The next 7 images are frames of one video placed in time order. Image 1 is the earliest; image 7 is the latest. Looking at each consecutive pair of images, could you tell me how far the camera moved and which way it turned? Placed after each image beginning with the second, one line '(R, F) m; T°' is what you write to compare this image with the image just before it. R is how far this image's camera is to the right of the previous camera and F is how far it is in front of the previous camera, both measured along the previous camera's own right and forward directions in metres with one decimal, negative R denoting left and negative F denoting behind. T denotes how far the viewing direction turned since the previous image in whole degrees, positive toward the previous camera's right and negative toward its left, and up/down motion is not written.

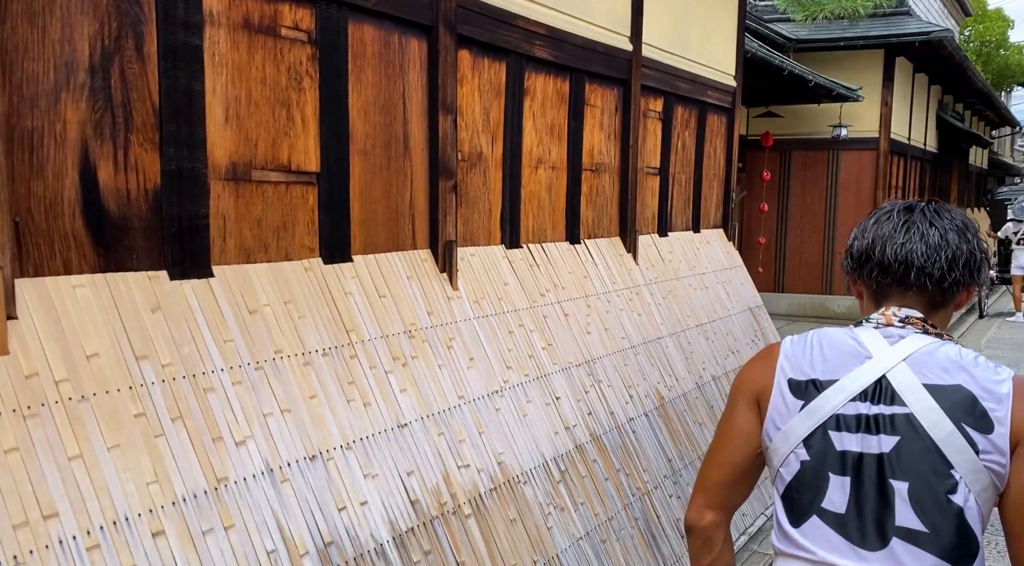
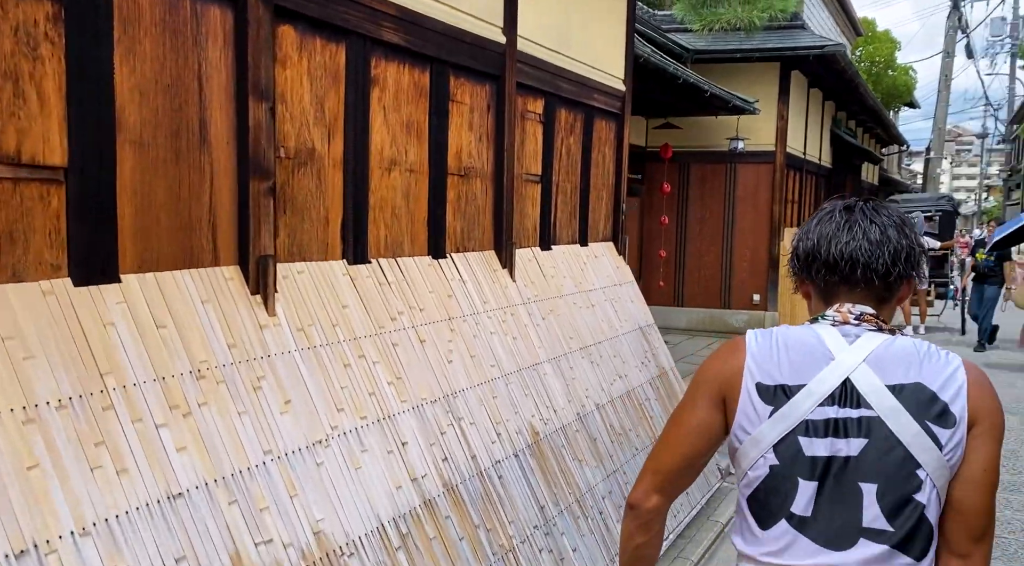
(+0.3, +0.5) m; +6°
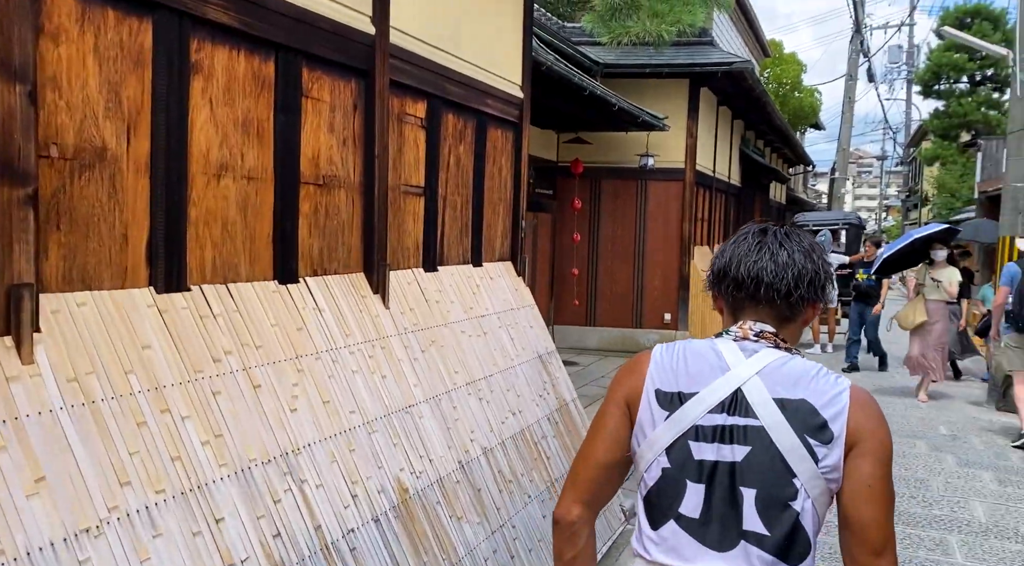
(+0.2, +0.5) m; +5°
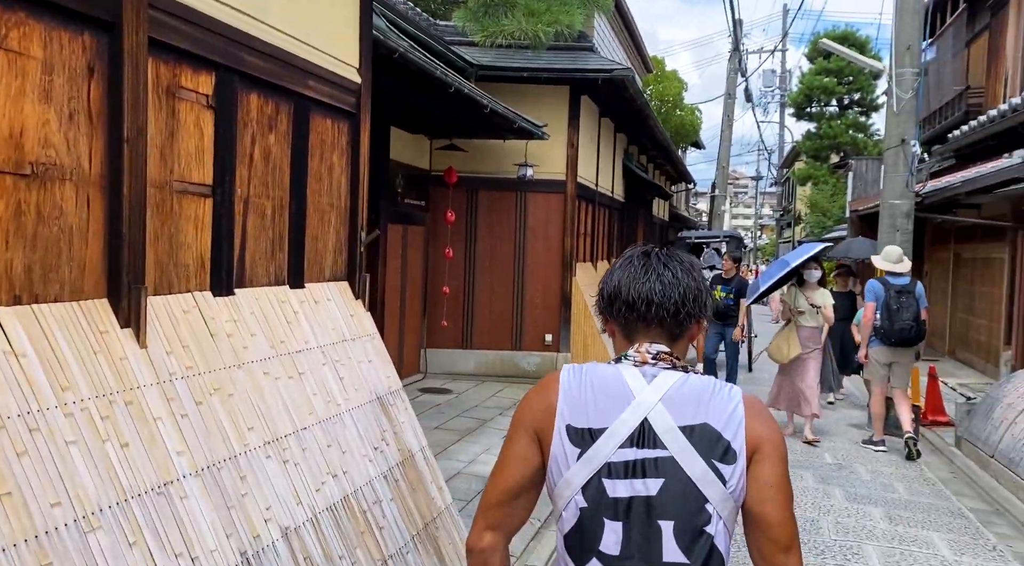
(+0.3, +0.8) m; +8°
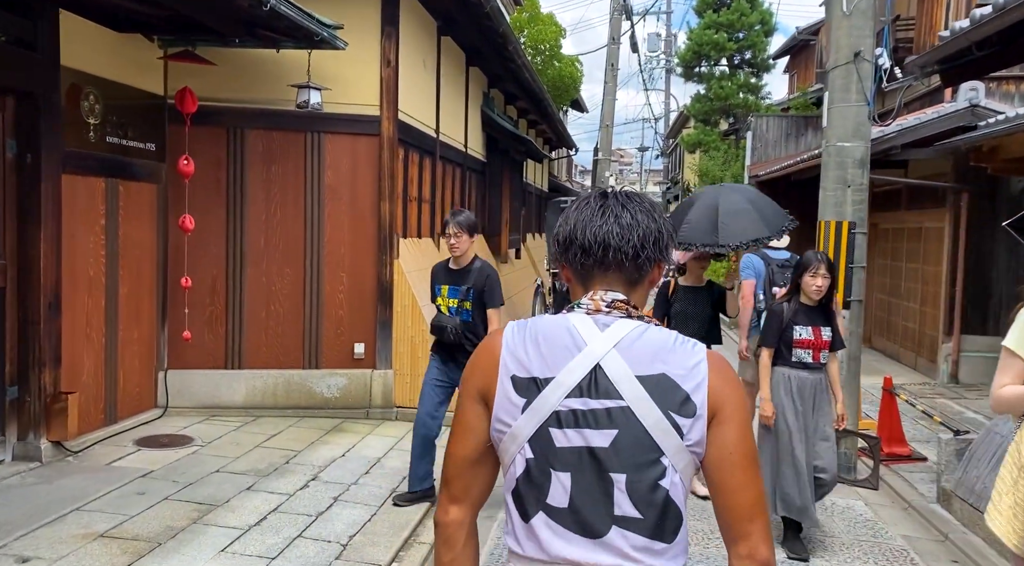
(+0.8, +3.2) m; +7°
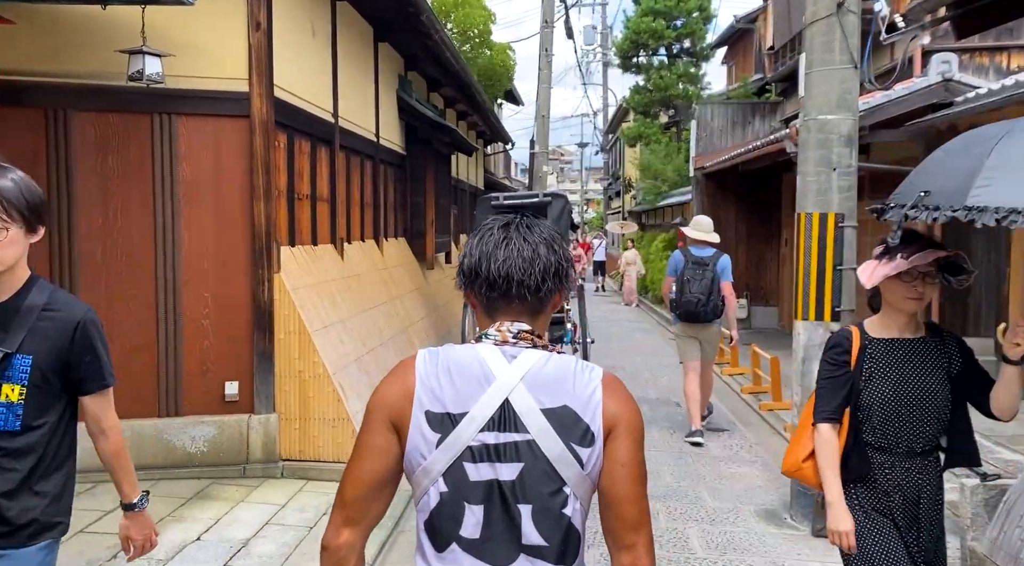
(+0.2, +1.4) m; +4°
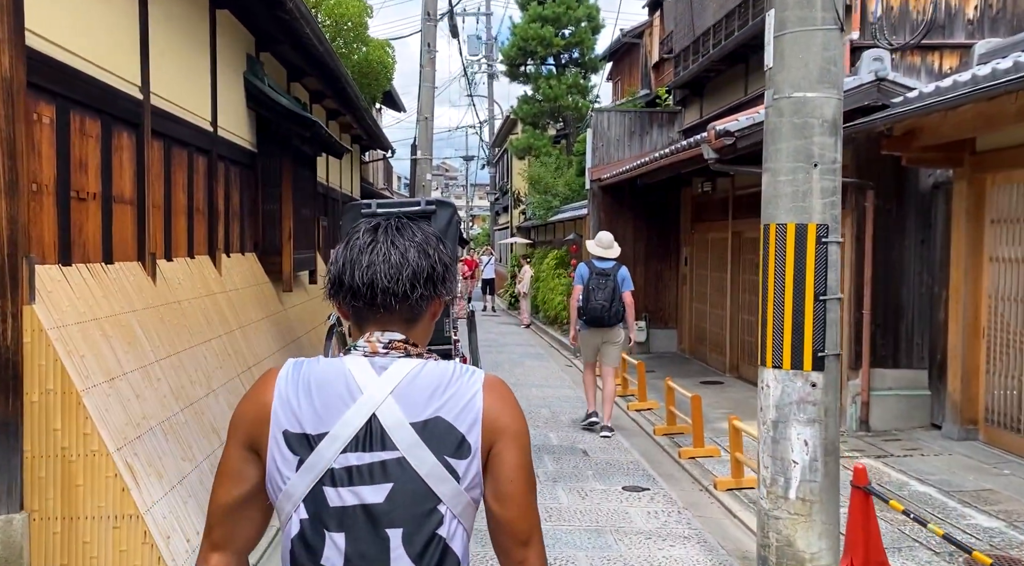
(+0.1, +1.6) m; +8°
